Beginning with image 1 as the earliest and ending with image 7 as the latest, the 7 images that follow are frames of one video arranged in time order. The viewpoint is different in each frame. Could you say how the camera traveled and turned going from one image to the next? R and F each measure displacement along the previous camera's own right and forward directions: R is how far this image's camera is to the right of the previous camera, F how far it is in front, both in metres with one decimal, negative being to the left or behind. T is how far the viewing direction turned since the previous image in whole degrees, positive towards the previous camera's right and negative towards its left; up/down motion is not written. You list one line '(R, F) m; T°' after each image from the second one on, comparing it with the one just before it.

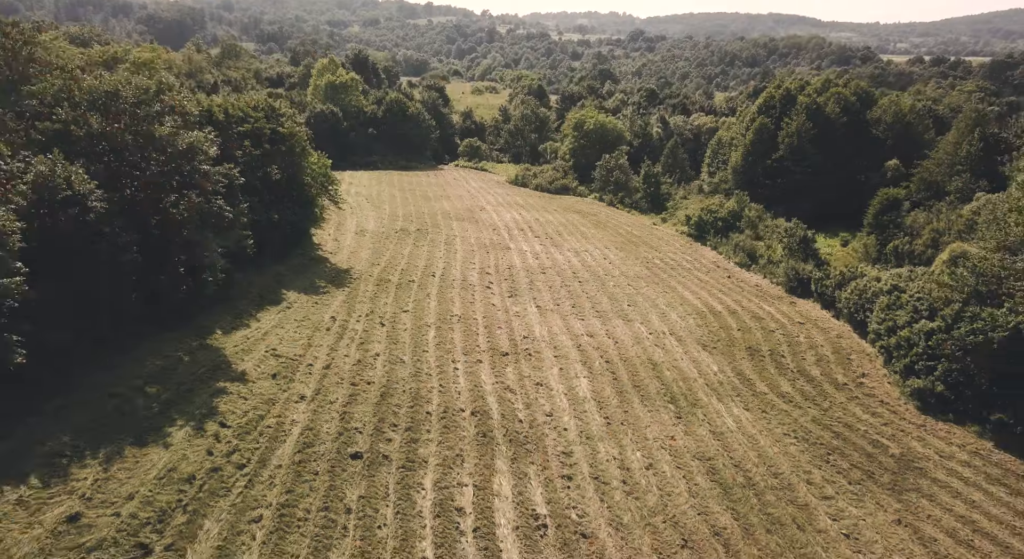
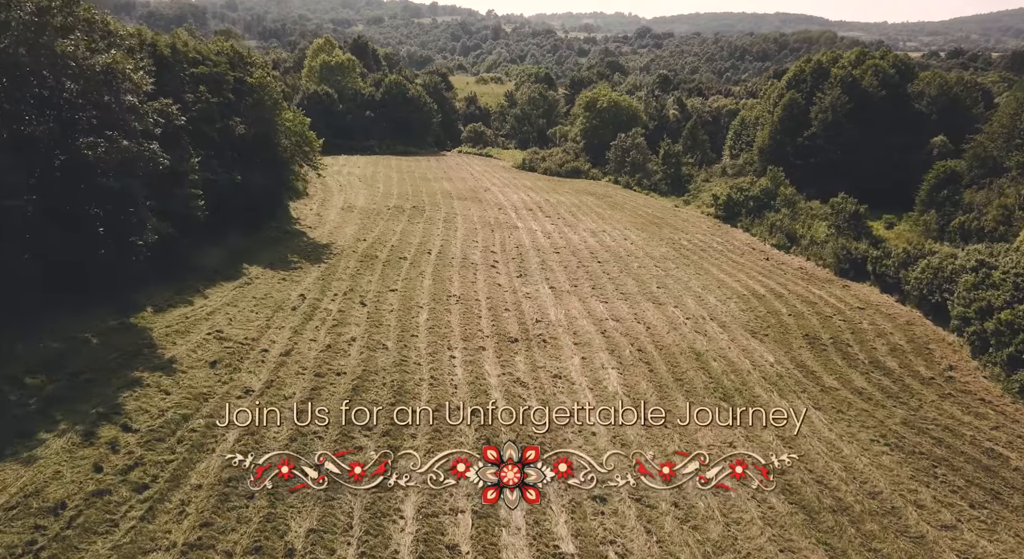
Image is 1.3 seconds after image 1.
(-0.1, +3.5) m; 0°
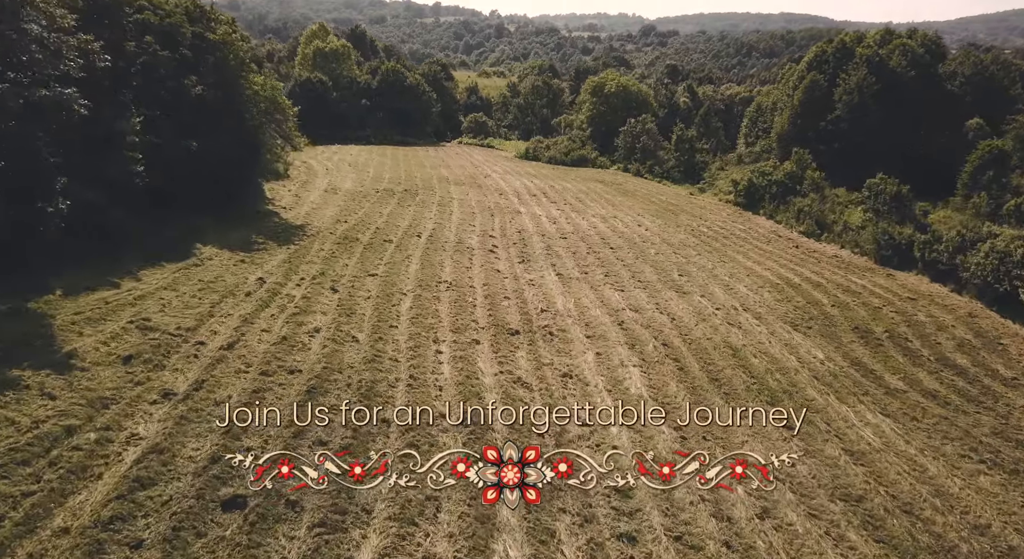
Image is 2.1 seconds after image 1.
(+0.1, +2.5) m; 0°
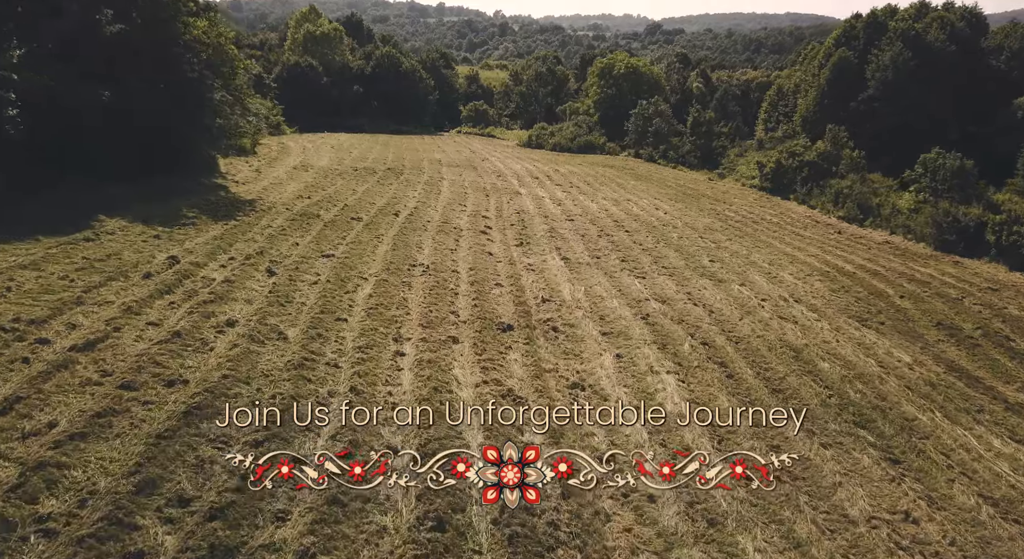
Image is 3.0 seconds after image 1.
(+0.2, +3.1) m; 0°
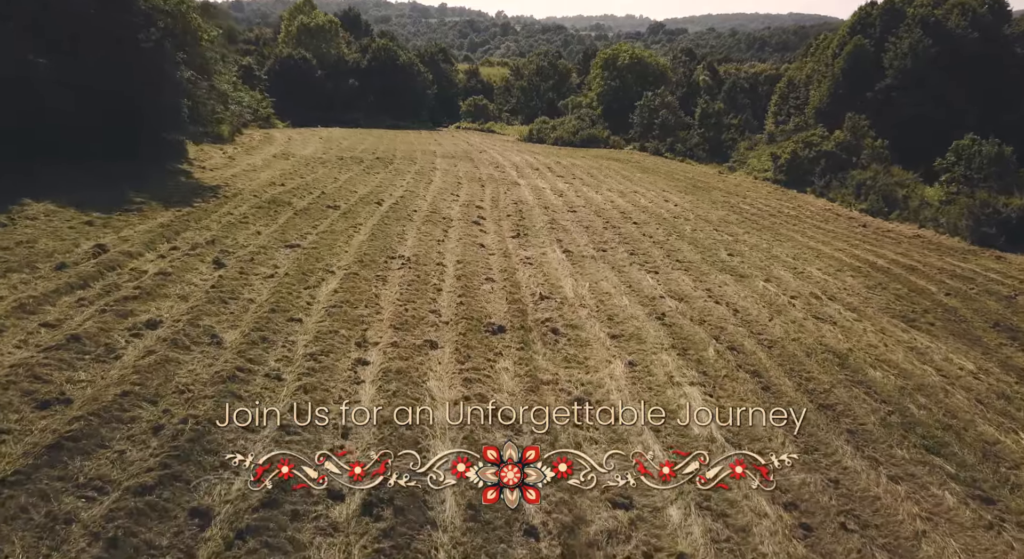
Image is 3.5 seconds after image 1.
(+0.1, +1.6) m; 0°
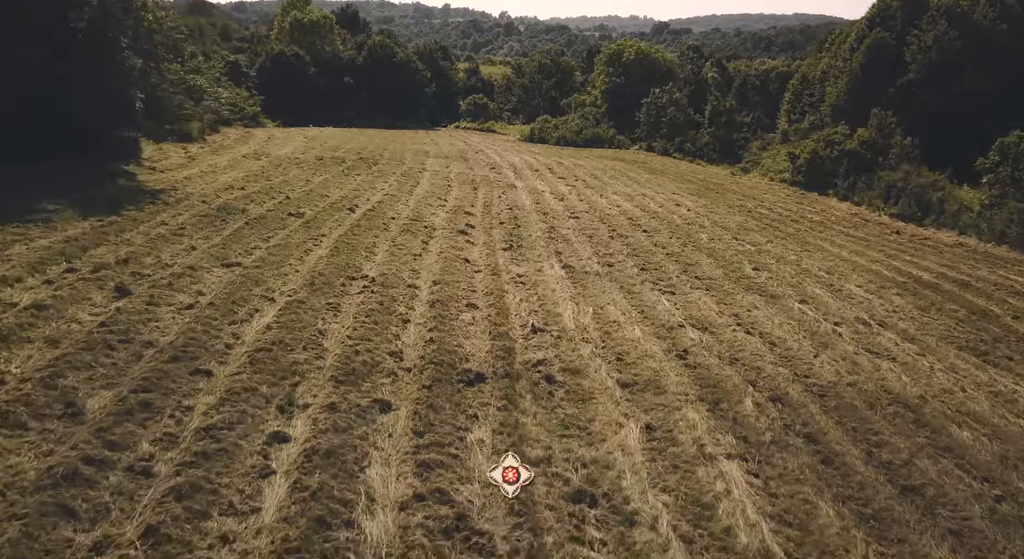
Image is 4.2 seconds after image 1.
(+0.2, +1.8) m; 0°
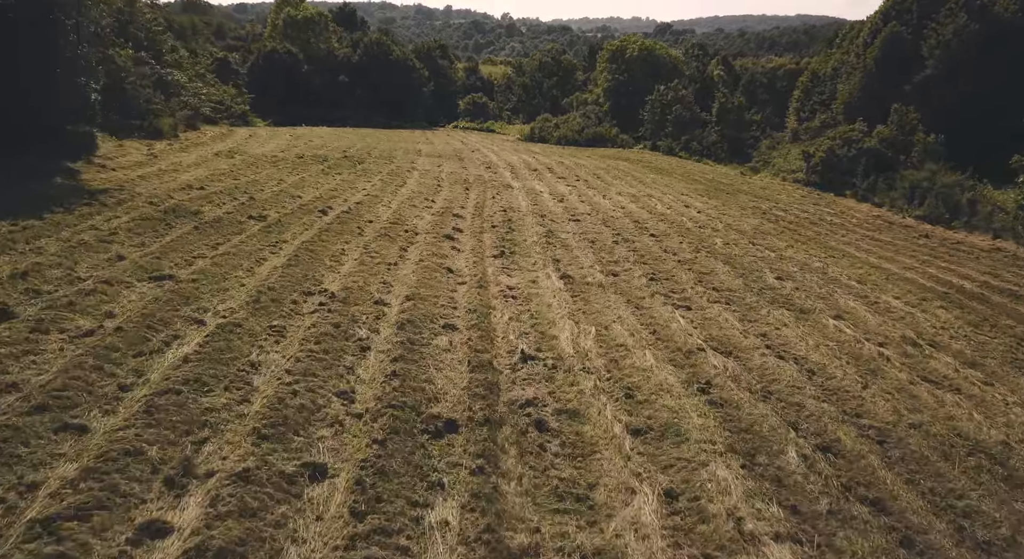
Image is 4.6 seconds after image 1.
(+0.2, +1.4) m; 0°
